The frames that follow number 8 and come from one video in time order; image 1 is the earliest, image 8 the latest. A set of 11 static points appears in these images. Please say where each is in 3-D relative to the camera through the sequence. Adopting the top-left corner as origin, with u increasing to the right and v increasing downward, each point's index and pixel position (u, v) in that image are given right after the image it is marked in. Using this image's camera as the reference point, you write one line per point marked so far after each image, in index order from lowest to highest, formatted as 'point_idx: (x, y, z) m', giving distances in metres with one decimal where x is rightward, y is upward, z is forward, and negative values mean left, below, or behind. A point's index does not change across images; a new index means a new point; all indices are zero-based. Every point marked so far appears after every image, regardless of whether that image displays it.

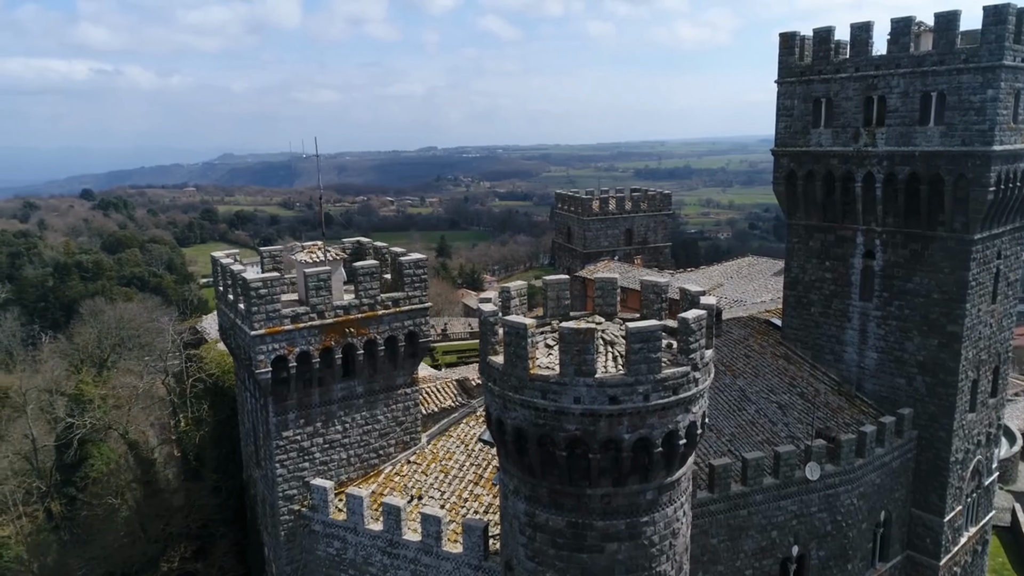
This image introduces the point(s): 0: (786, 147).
0: (+6.7, +3.5, +17.3) m
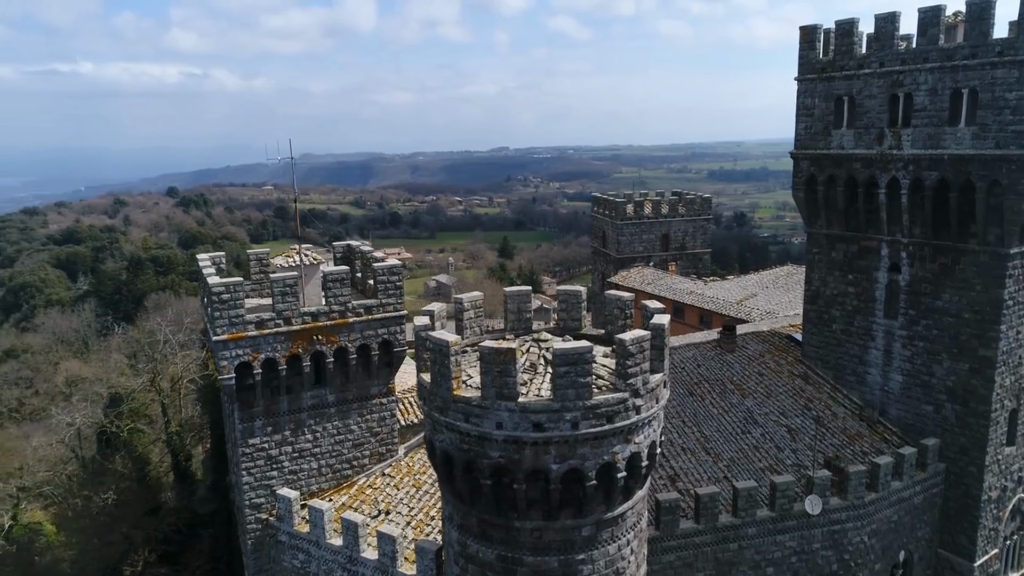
0: (+6.7, +3.1, +16.0) m
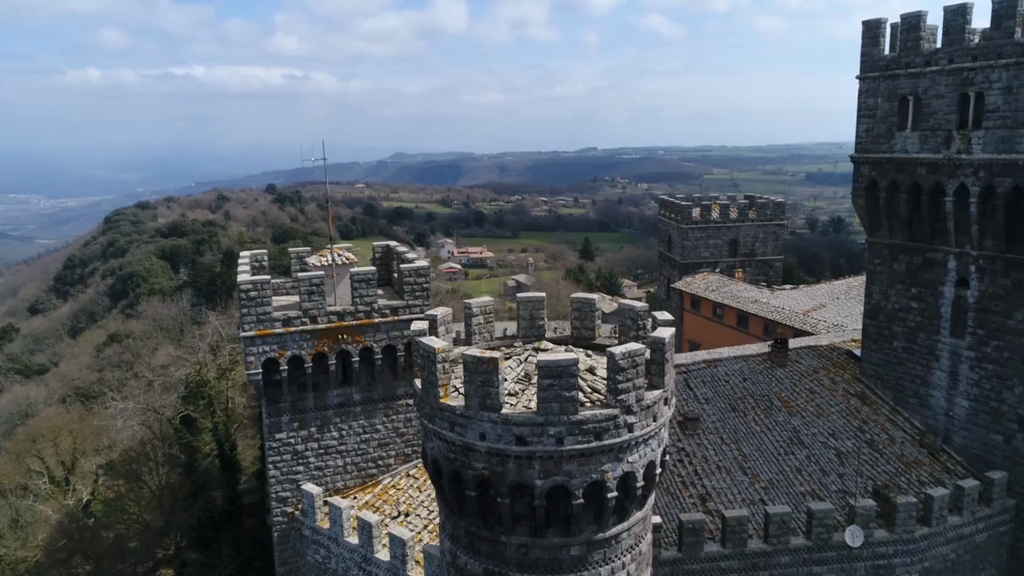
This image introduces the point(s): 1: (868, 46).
0: (+7.5, +2.9, +14.9) m
1: (+7.4, +5.1, +14.7) m
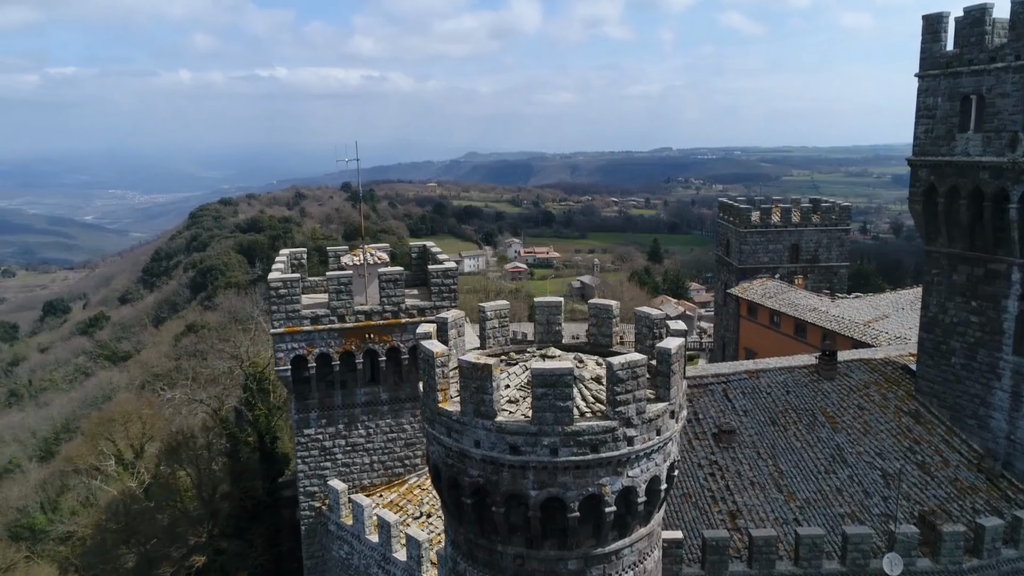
0: (+8.2, +2.6, +14.0) m
1: (+8.2, +4.8, +13.8) m
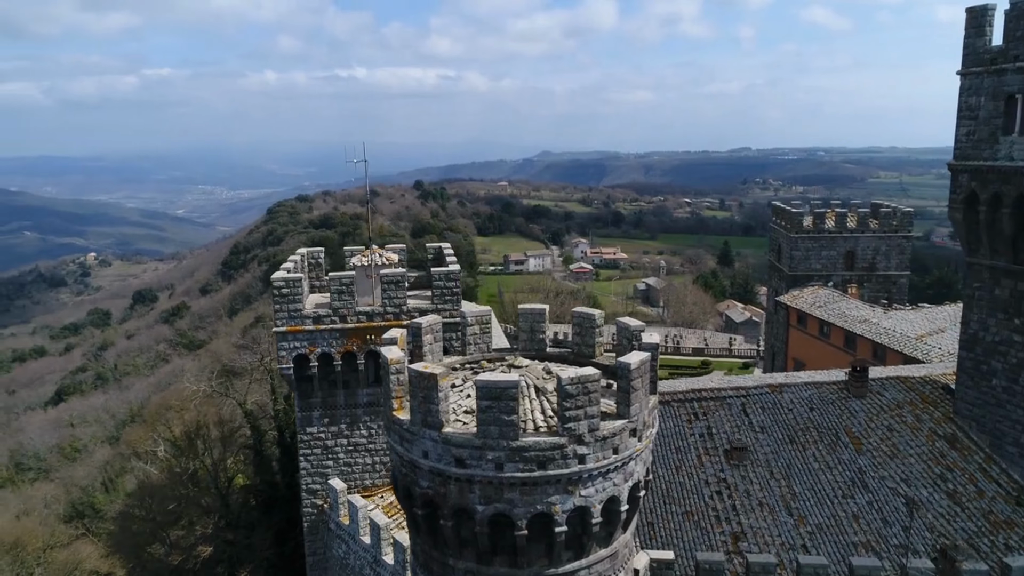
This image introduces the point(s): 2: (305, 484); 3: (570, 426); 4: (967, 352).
0: (+8.3, +2.3, +12.9) m
1: (+8.3, +4.6, +12.8) m
2: (-4.0, -3.8, +13.8) m
3: (+0.6, -1.4, +7.2) m
4: (+8.8, -1.2, +13.6) m
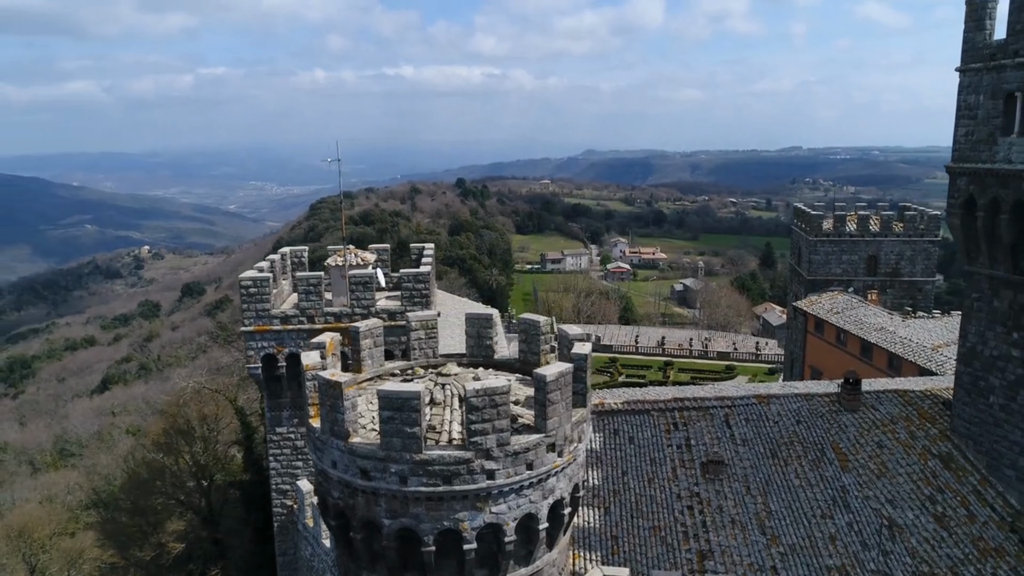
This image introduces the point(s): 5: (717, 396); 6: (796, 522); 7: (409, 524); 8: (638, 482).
0: (+7.8, +2.2, +12.1) m
1: (+7.8, +4.4, +12.0) m
2: (-4.6, -3.8, +13.7) m
3: (-0.3, -1.5, +6.9) m
4: (+8.2, -1.4, +12.8) m
5: (+4.2, -2.2, +14.6) m
6: (+4.8, -3.9, +11.8) m
7: (-1.0, -2.4, +7.1) m
8: (+2.3, -3.5, +12.6) m
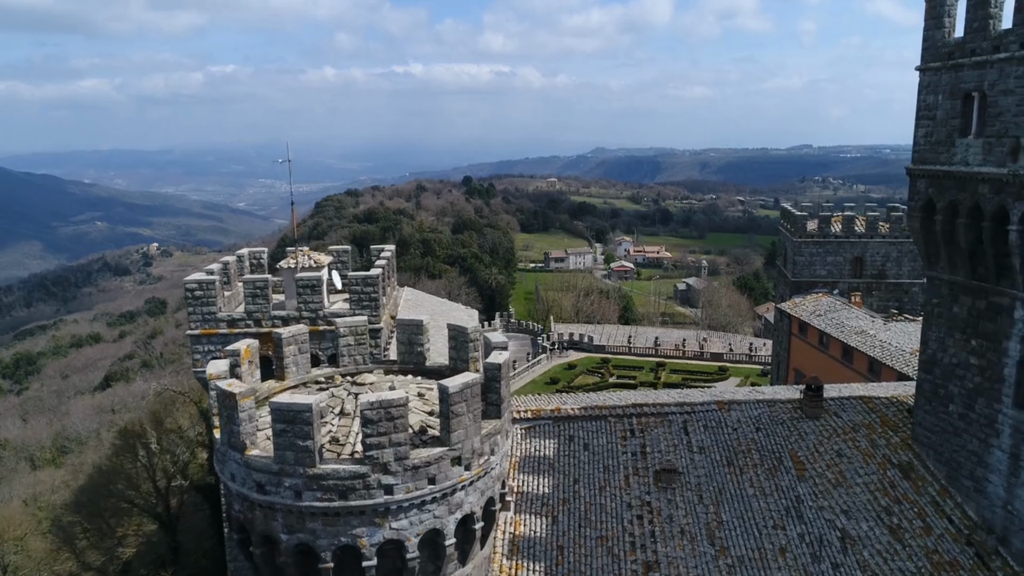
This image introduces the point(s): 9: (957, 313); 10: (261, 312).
0: (+6.9, +2.1, +11.8) m
1: (+6.9, +4.3, +11.6) m
2: (-5.5, -3.9, +13.5) m
3: (-1.3, -1.6, +6.6) m
4: (+7.3, -1.5, +12.5) m
5: (+3.4, -2.3, +14.3) m
6: (+3.9, -4.0, +11.5) m
7: (-2.0, -2.4, +6.8) m
8: (+1.4, -3.6, +12.4) m
9: (+7.4, -0.4, +11.7) m
10: (-4.5, -0.4, +12.7) m
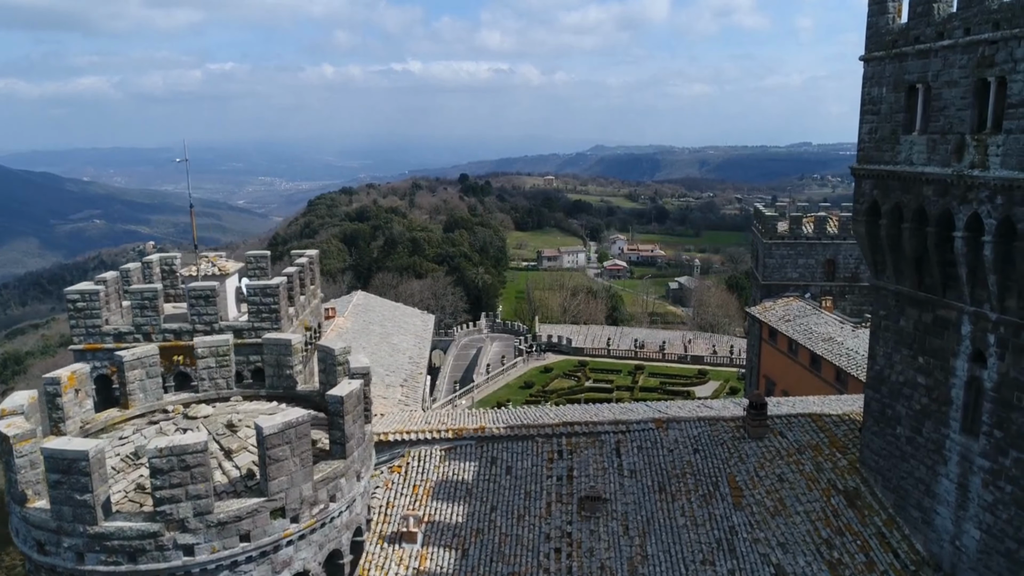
0: (+5.4, +1.9, +10.7) m
1: (+5.5, +4.1, +10.6) m
2: (-7.0, -4.0, +12.5) m
3: (-2.8, -1.8, +5.6) m
4: (+5.9, -1.7, +11.5) m
5: (+1.9, -2.5, +13.3) m
6: (+2.4, -4.2, +10.5) m
7: (-3.4, -2.6, +5.8) m
8: (-0.1, -3.7, +11.4) m
9: (+6.0, -0.6, +10.7) m
10: (-6.0, -0.6, +11.6) m
